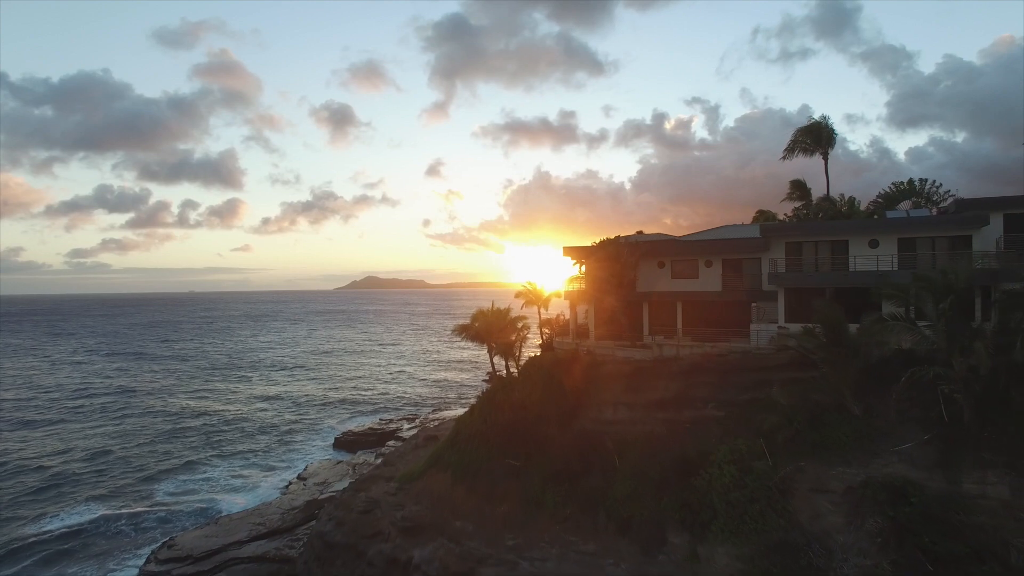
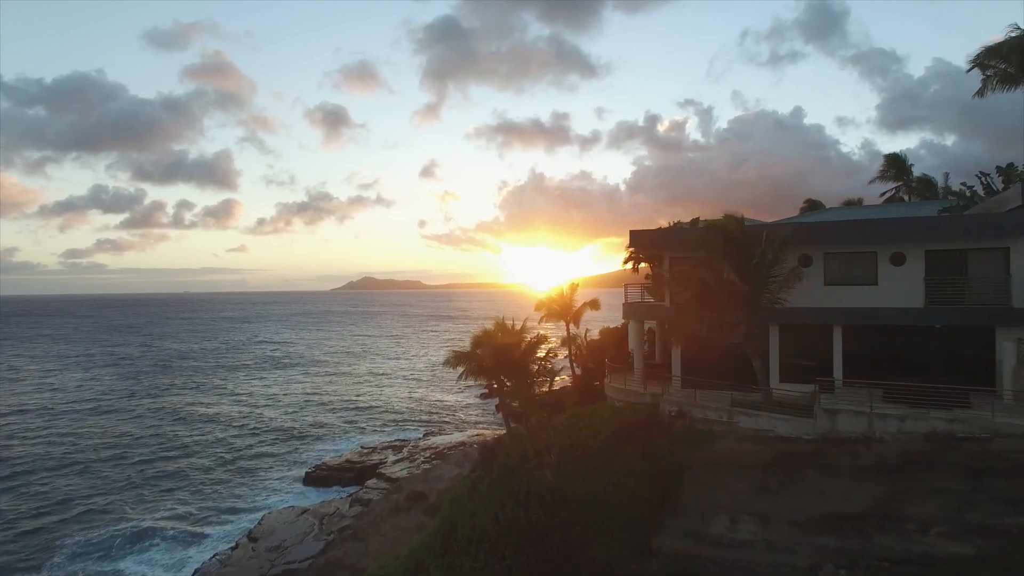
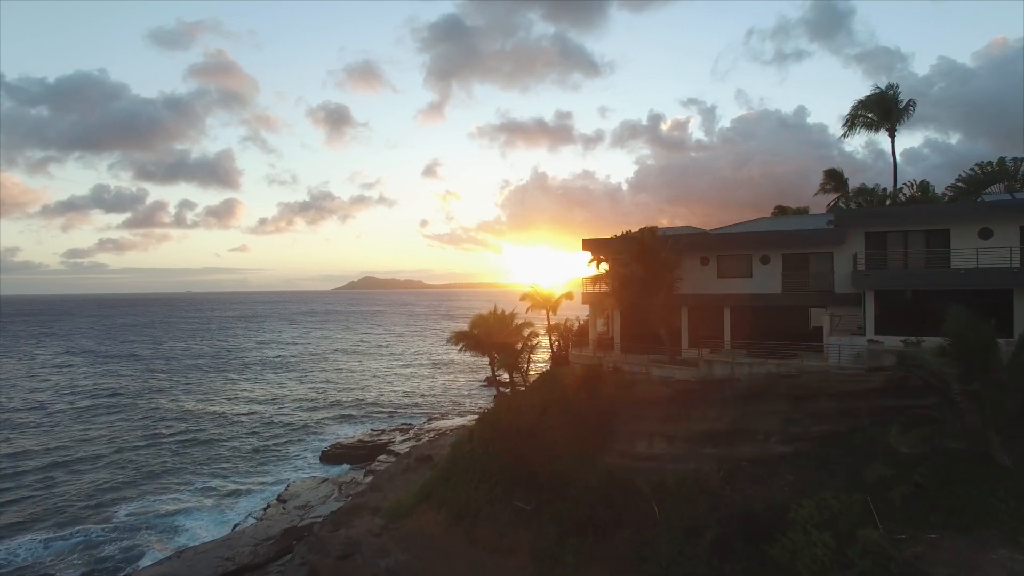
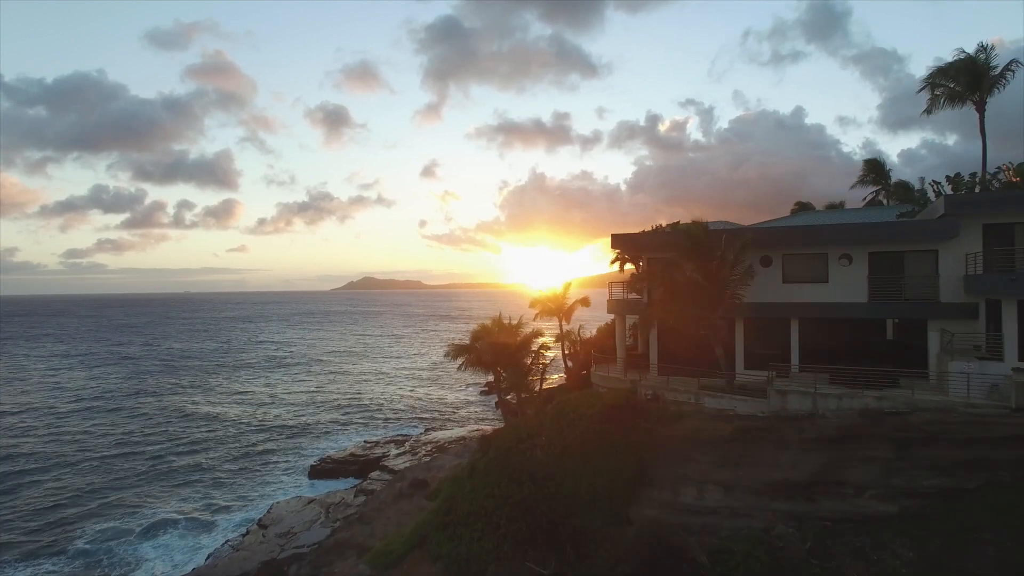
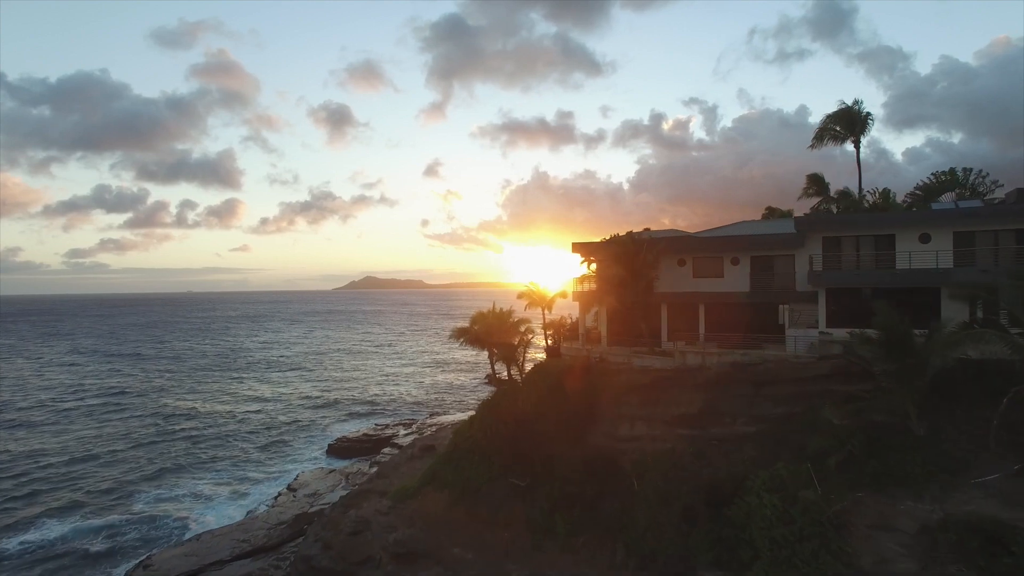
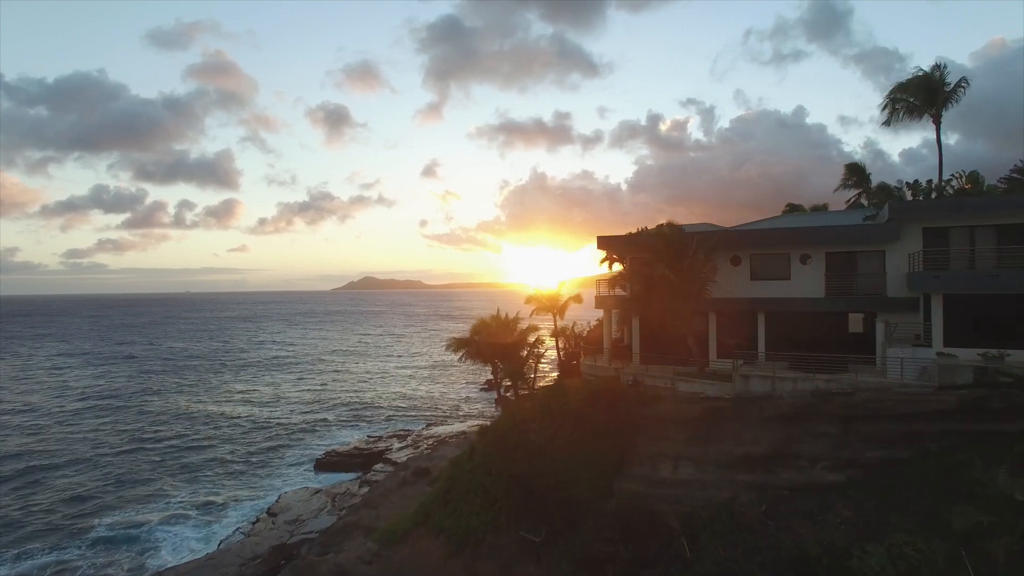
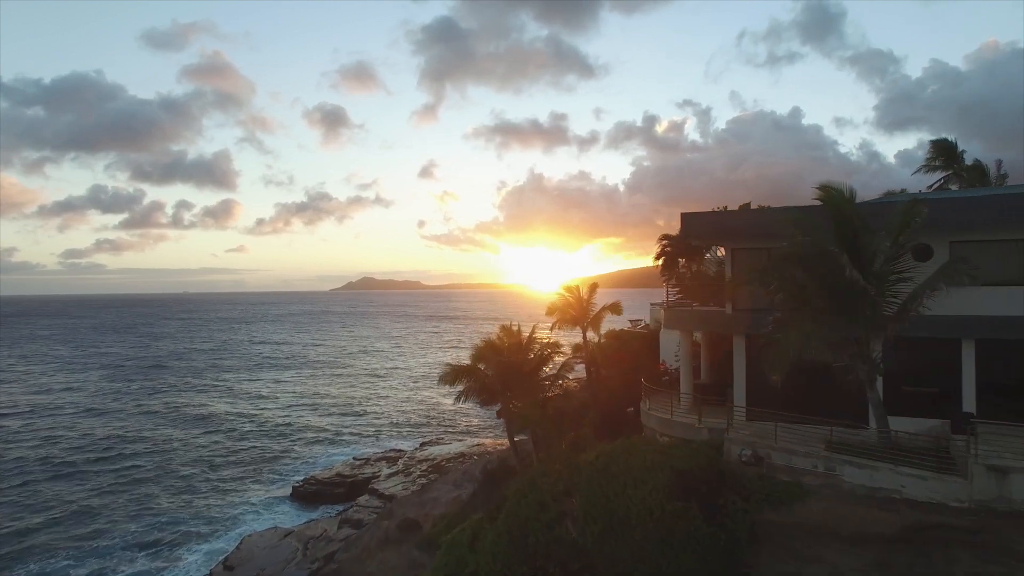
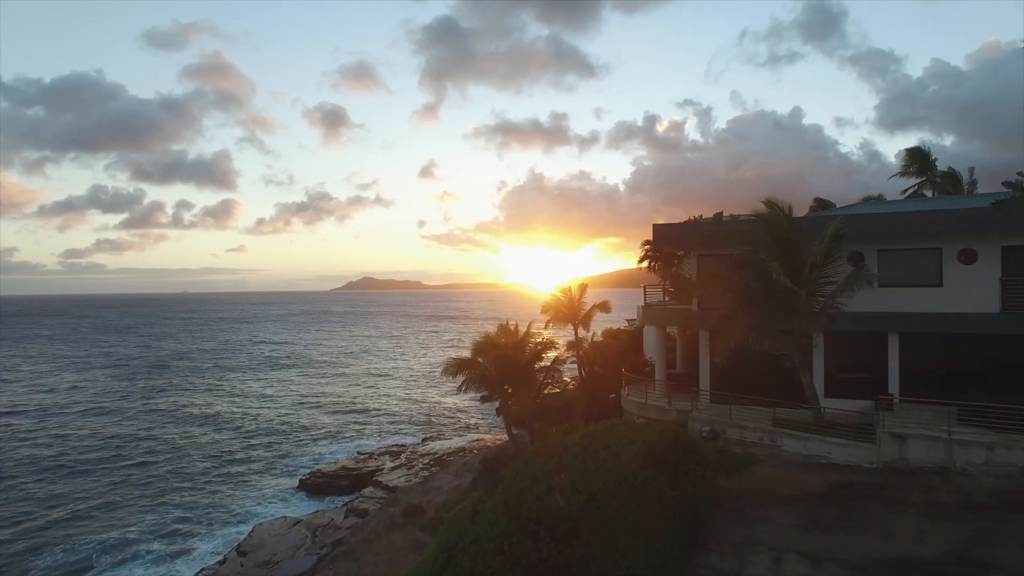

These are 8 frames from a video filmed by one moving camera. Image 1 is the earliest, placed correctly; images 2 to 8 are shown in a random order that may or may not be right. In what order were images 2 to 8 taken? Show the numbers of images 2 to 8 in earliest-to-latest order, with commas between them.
5, 3, 6, 4, 2, 8, 7
